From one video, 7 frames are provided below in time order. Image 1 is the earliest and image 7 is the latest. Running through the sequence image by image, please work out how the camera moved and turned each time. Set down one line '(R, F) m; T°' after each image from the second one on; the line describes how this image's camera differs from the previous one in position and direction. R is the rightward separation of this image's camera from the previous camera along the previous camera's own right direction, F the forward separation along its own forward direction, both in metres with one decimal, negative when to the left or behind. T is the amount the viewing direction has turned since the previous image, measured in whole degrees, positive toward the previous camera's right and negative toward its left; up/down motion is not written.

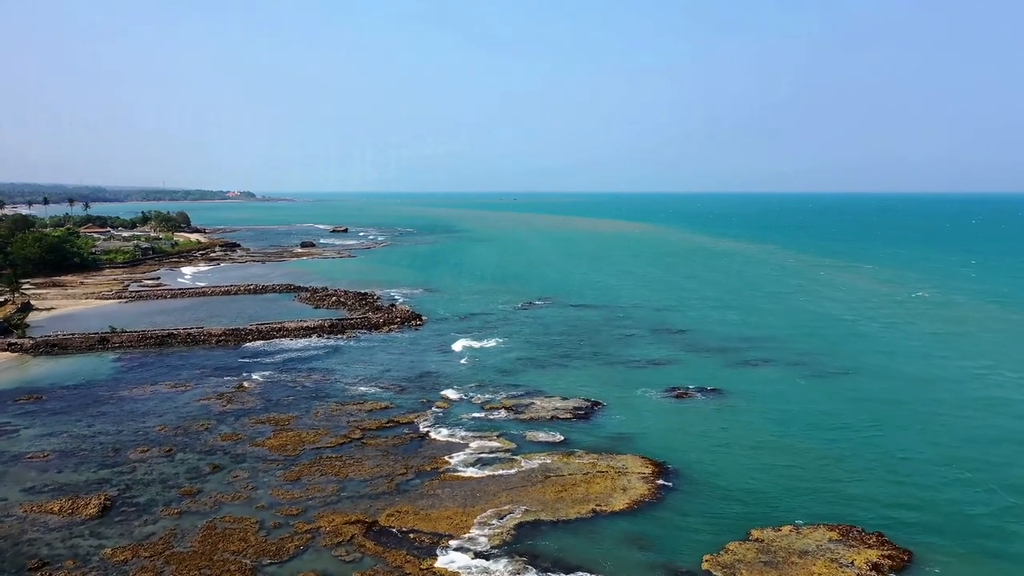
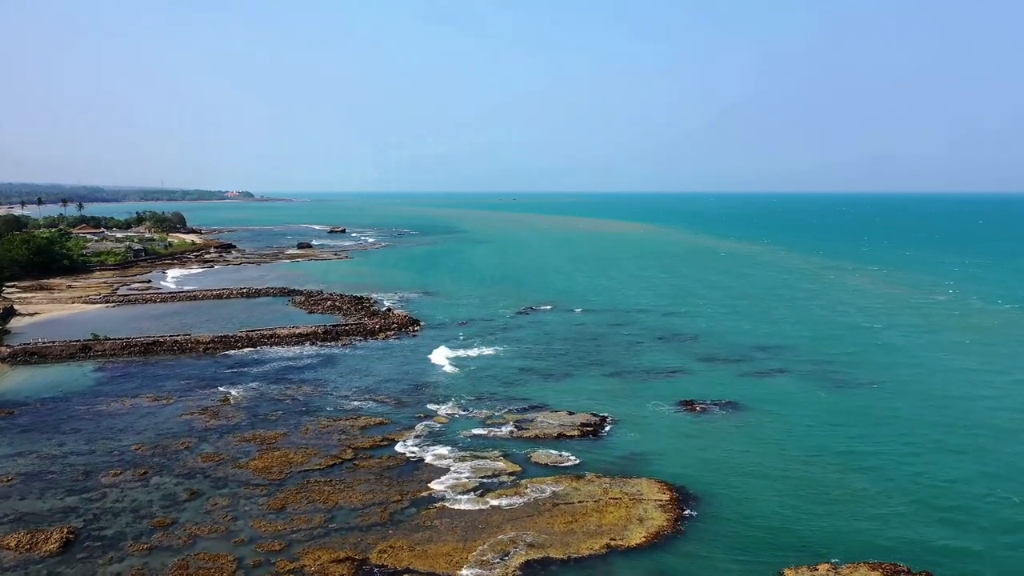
(-0.2, +2.0) m; 0°
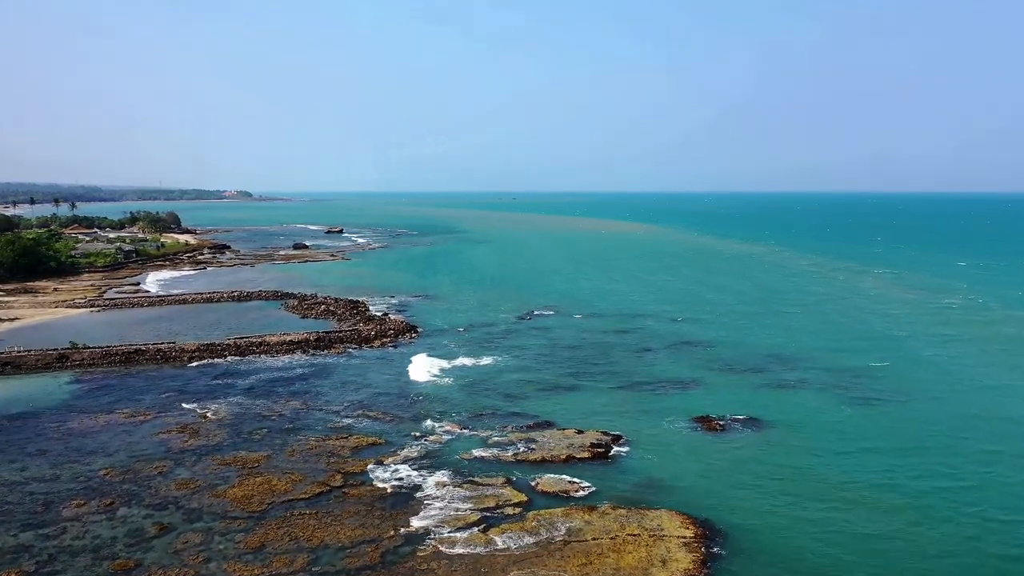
(-0.2, +2.3) m; 0°
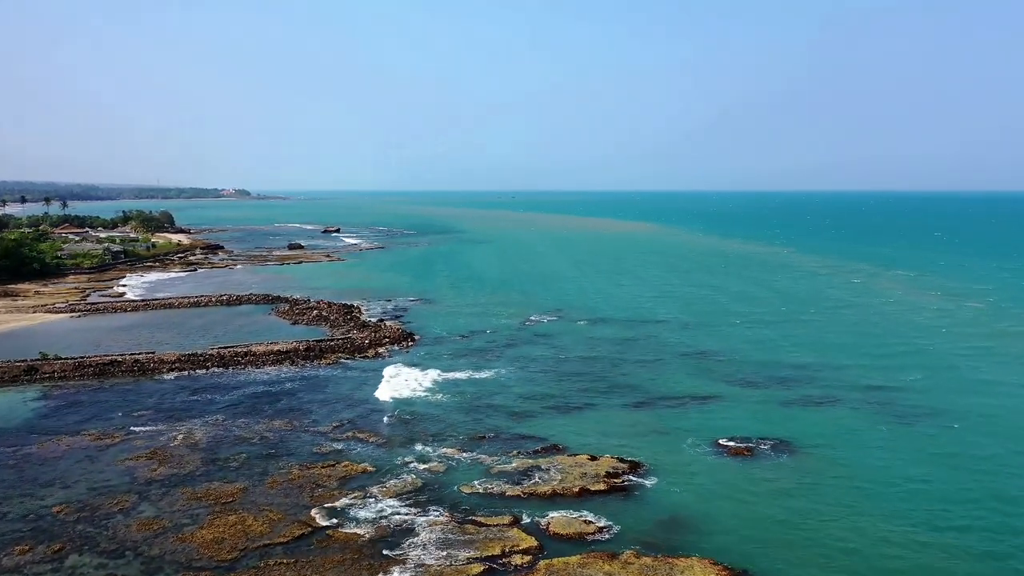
(-0.3, +2.8) m; 0°
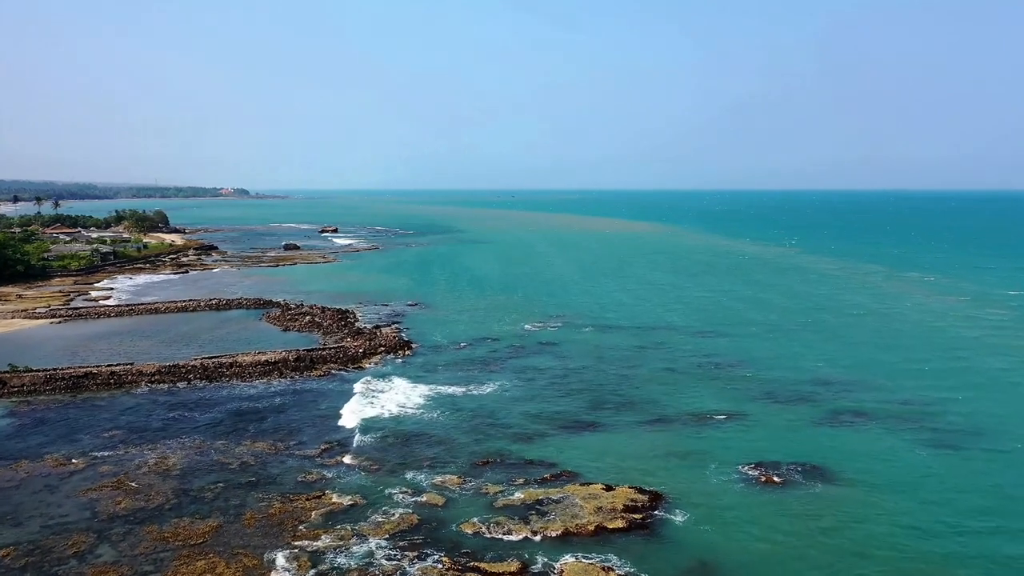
(-0.2, +2.5) m; 0°
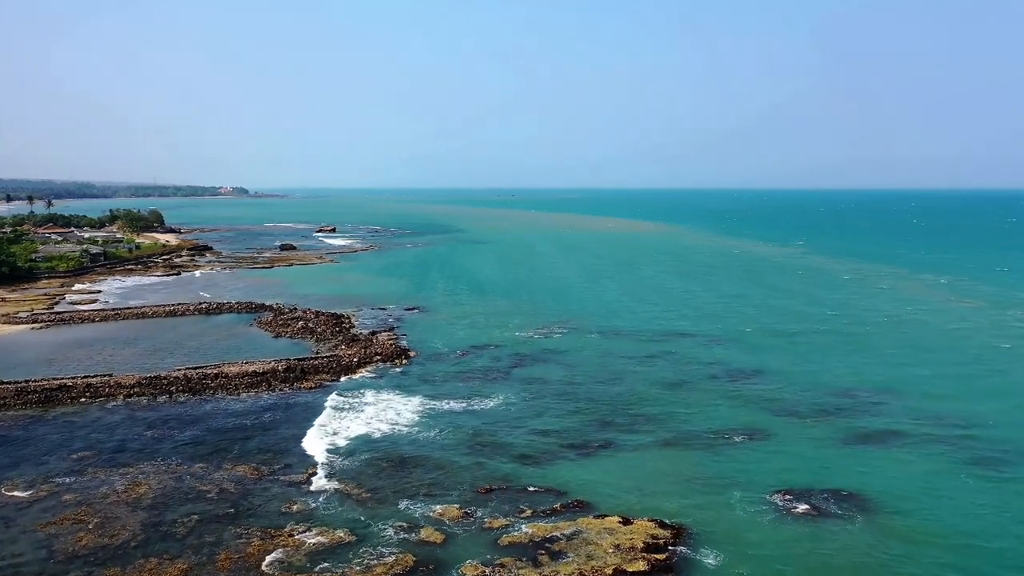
(-0.2, +2.3) m; 0°
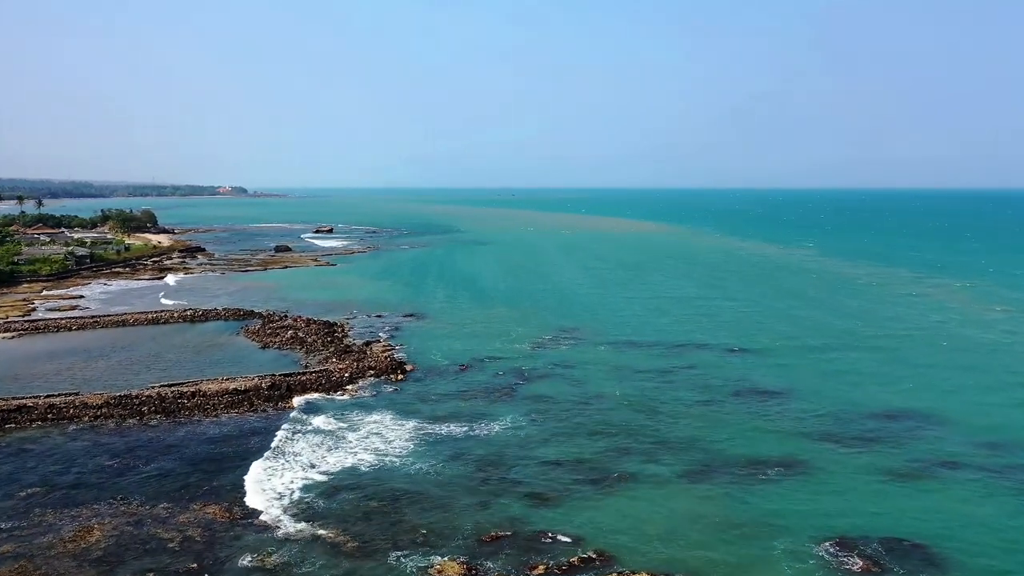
(-0.3, +3.0) m; 0°
